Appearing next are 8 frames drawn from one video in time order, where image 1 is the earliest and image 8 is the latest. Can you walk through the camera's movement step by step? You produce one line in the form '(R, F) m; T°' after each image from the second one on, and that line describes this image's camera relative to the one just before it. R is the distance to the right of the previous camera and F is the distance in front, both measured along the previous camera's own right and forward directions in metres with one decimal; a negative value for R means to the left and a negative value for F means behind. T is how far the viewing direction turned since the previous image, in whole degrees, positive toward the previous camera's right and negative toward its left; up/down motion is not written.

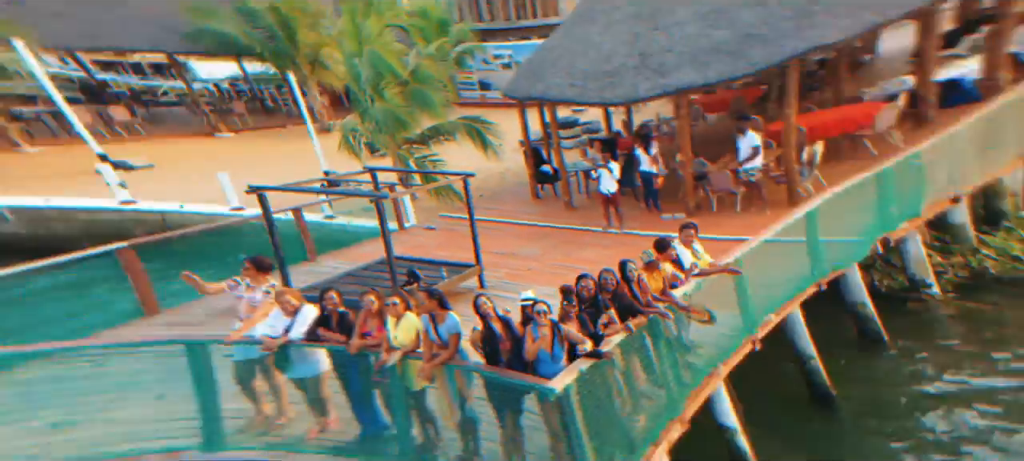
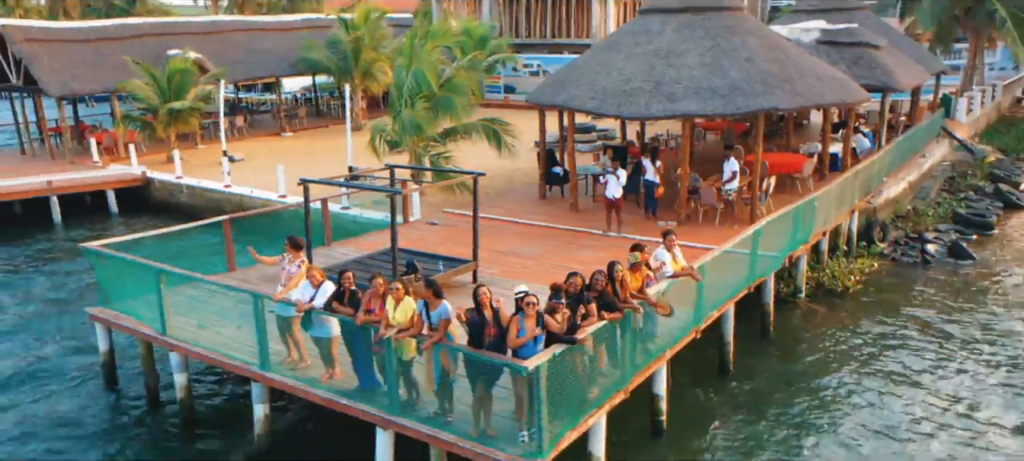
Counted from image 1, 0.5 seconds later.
(+0.3, -1.5) m; -1°
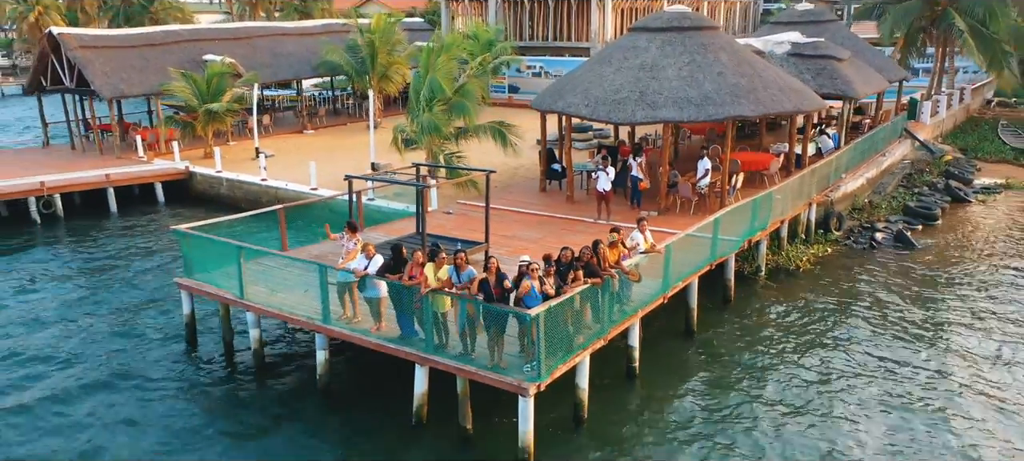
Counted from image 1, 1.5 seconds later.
(0.0, -2.5) m; 0°
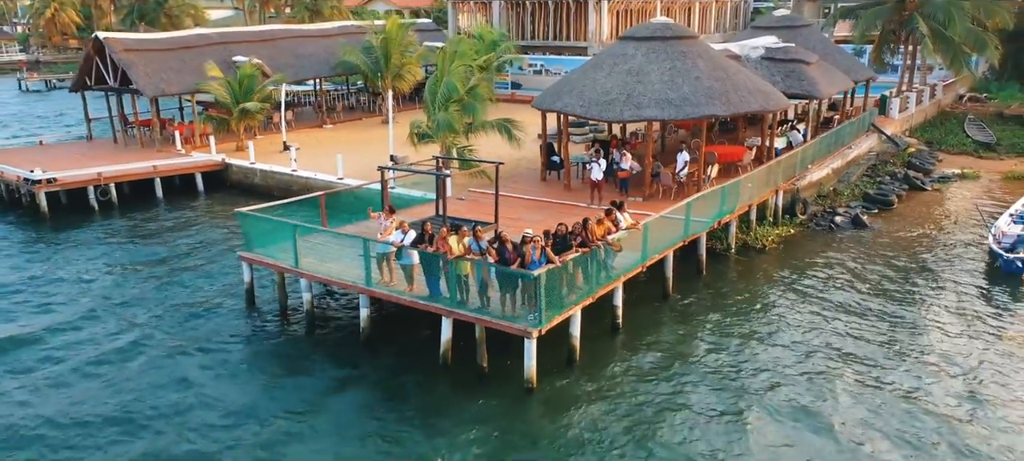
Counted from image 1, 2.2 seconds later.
(-0.1, -2.6) m; 0°
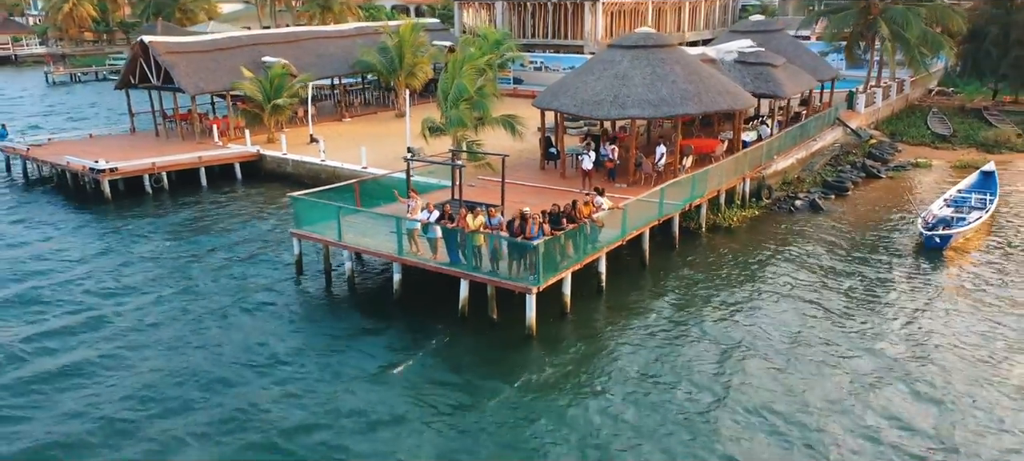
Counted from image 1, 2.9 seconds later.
(0.0, -3.3) m; 0°
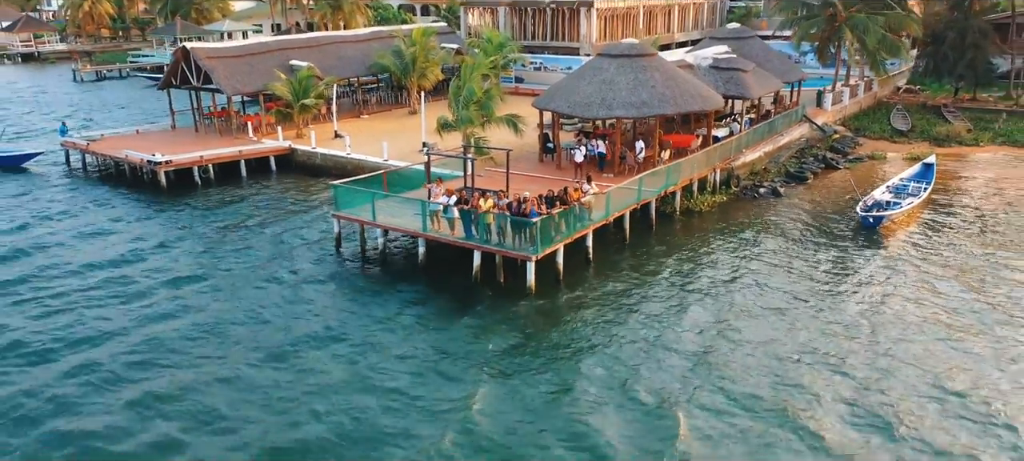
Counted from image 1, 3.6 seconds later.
(0.0, -3.9) m; 0°
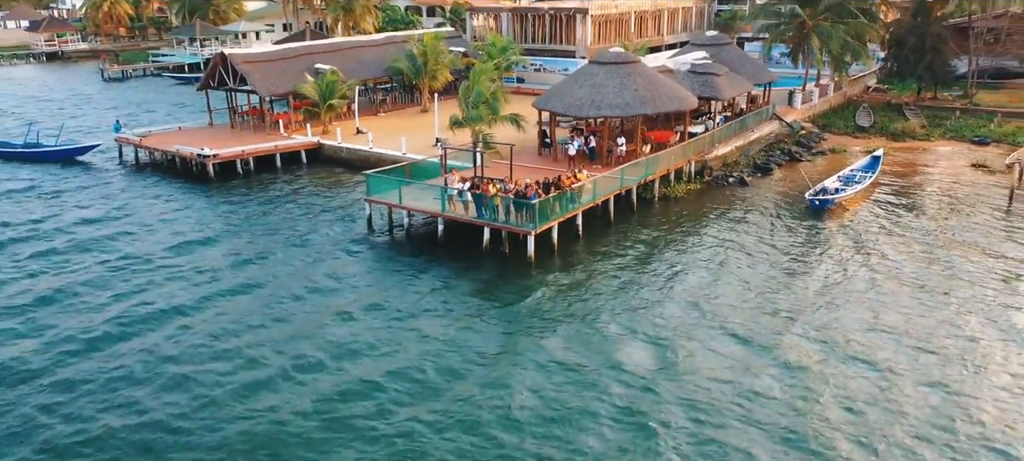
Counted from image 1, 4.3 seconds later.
(0.0, -4.4) m; 0°
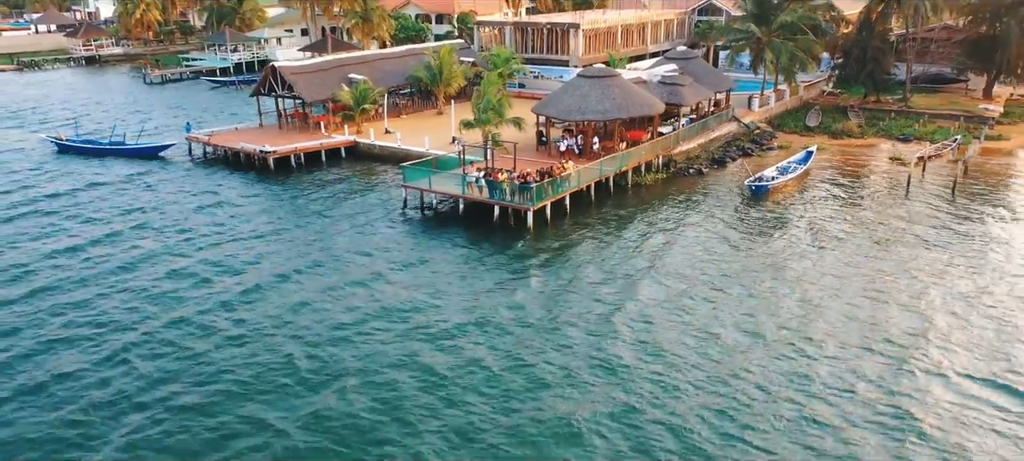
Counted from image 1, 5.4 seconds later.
(-0.1, -7.9) m; 0°
